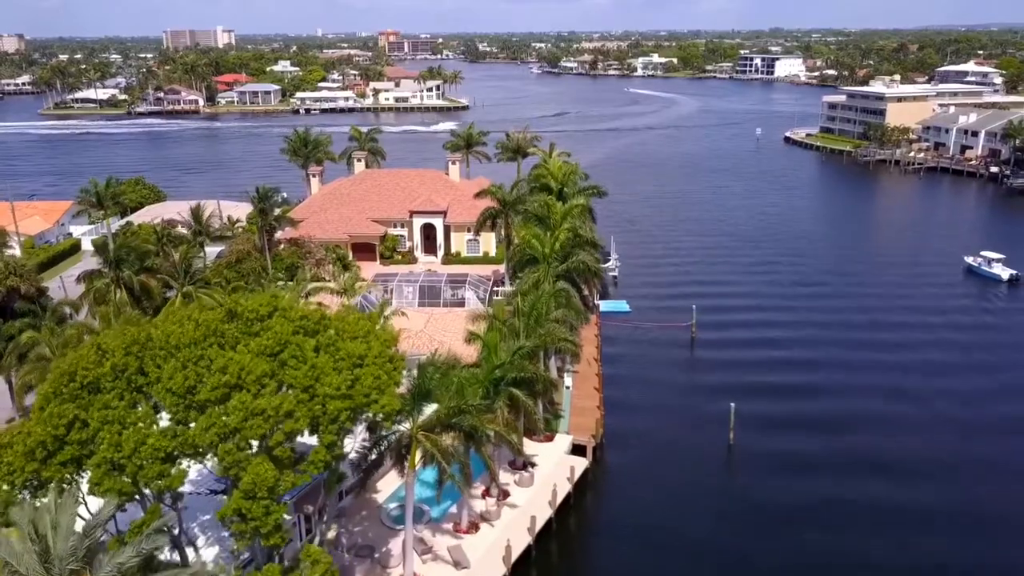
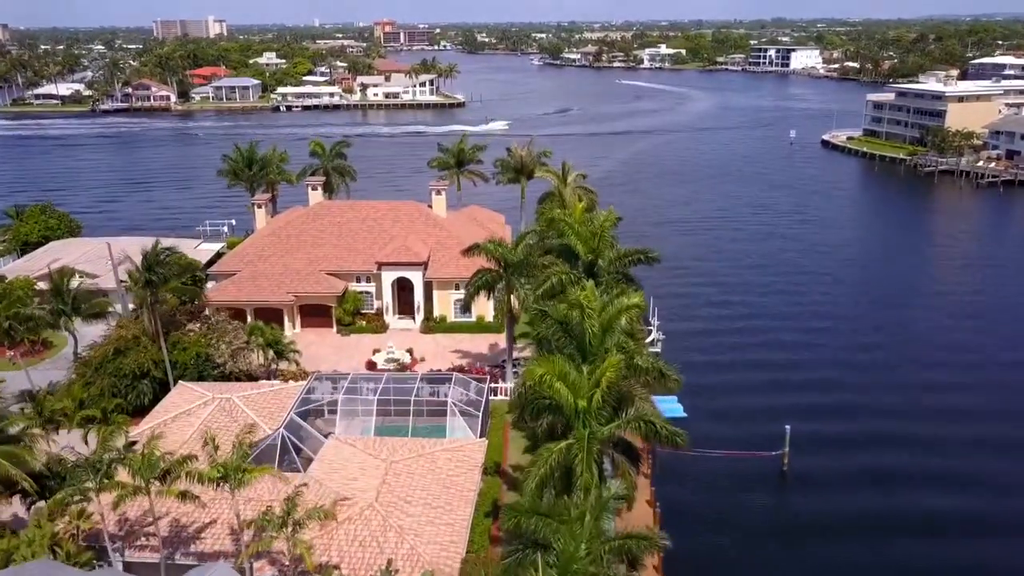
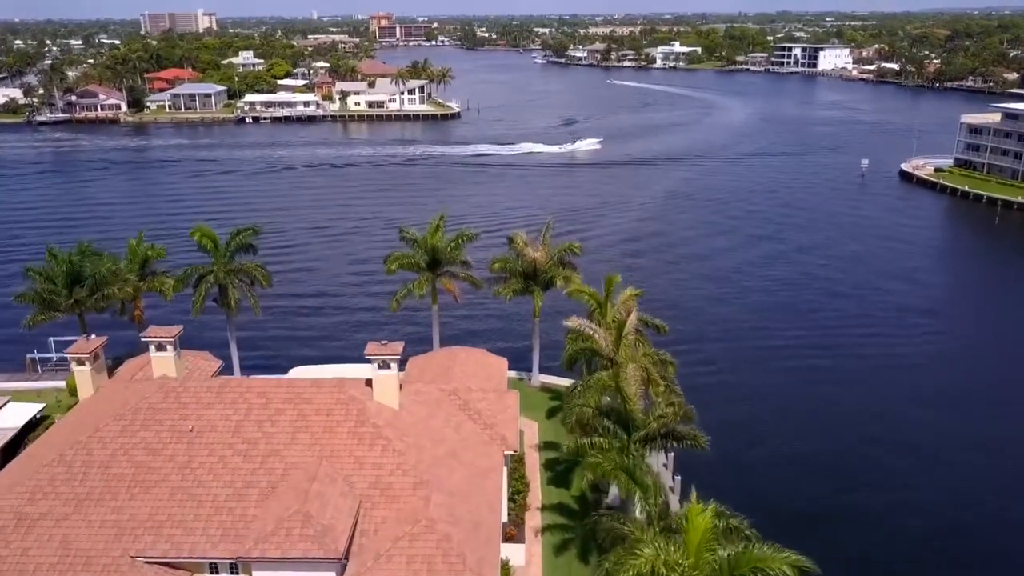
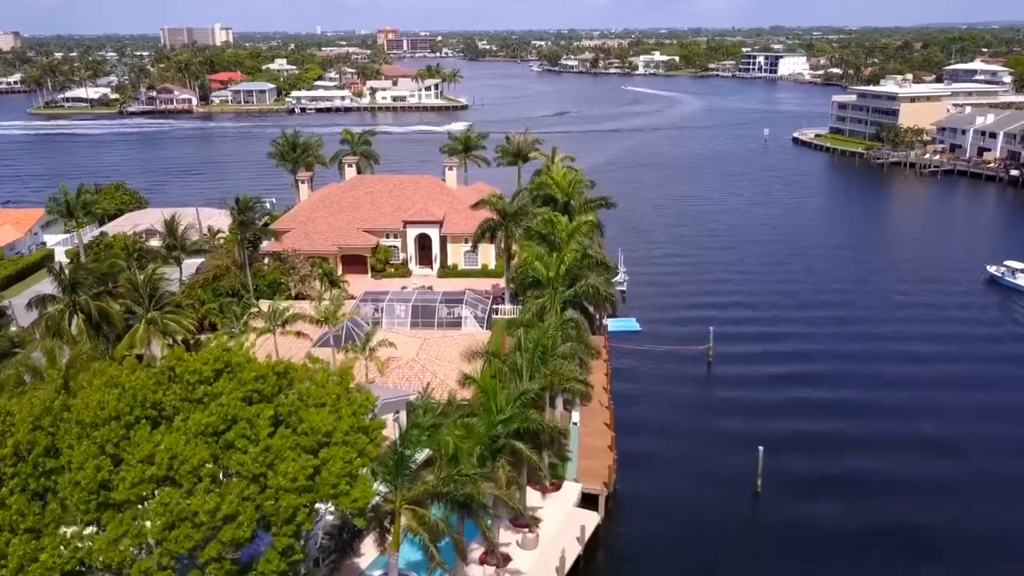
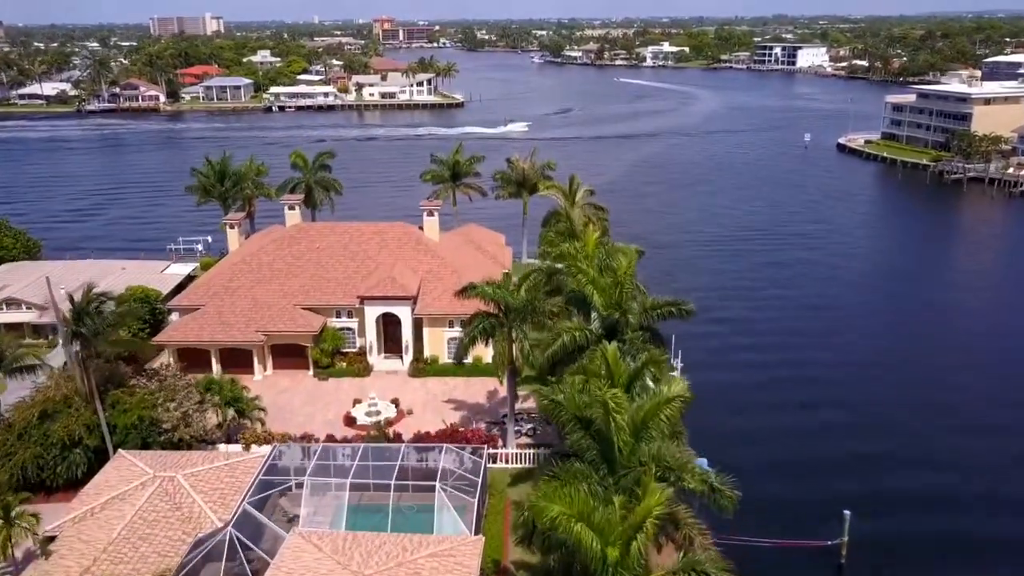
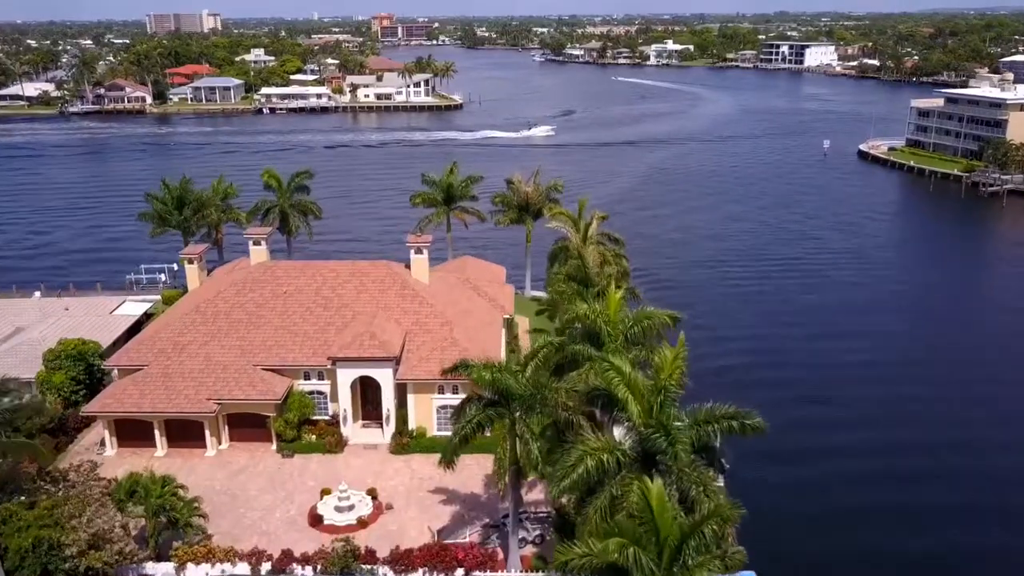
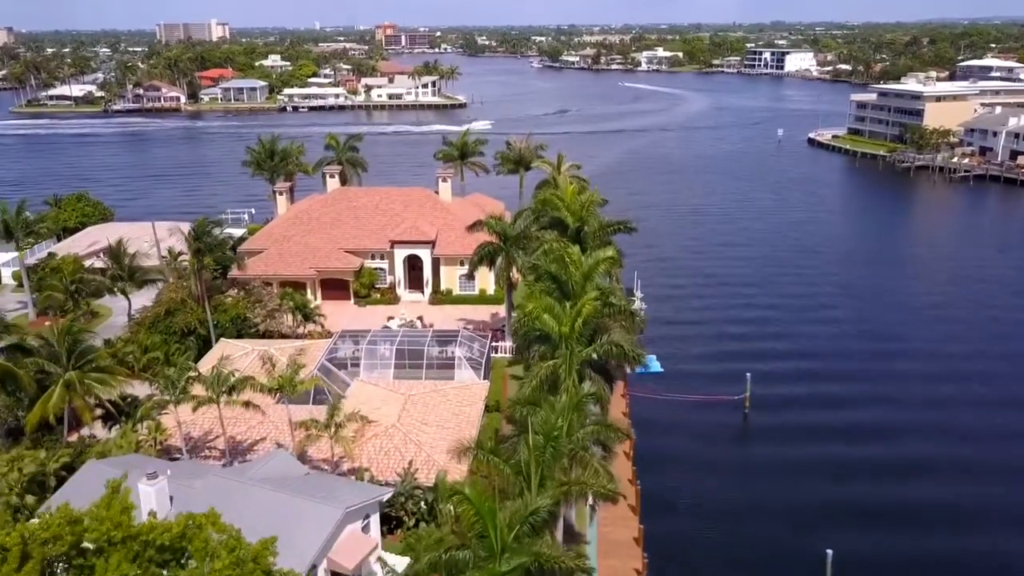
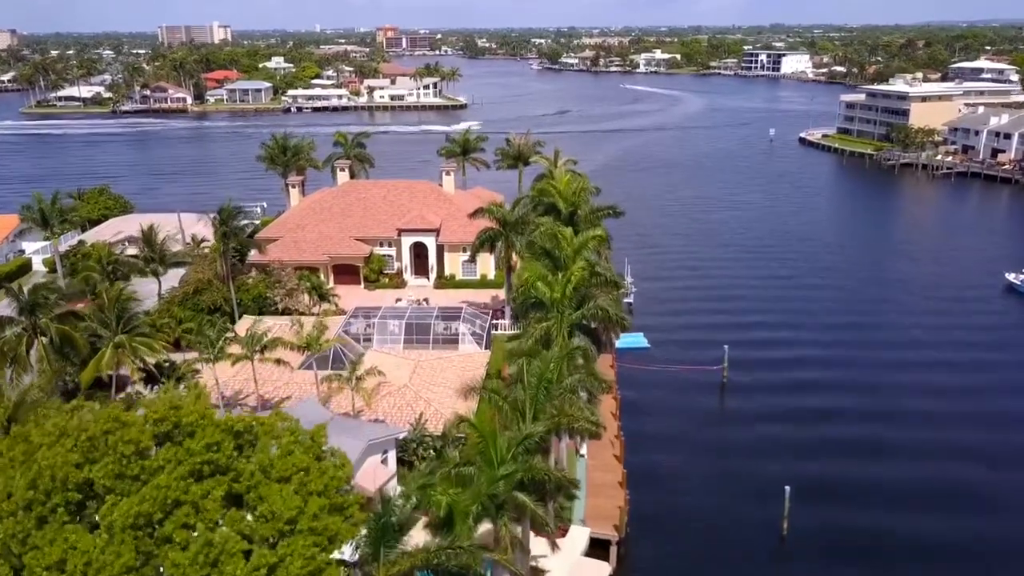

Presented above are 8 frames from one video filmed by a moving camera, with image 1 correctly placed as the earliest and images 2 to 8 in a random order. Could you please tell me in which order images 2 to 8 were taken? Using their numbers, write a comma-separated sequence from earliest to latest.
4, 8, 7, 2, 5, 6, 3
